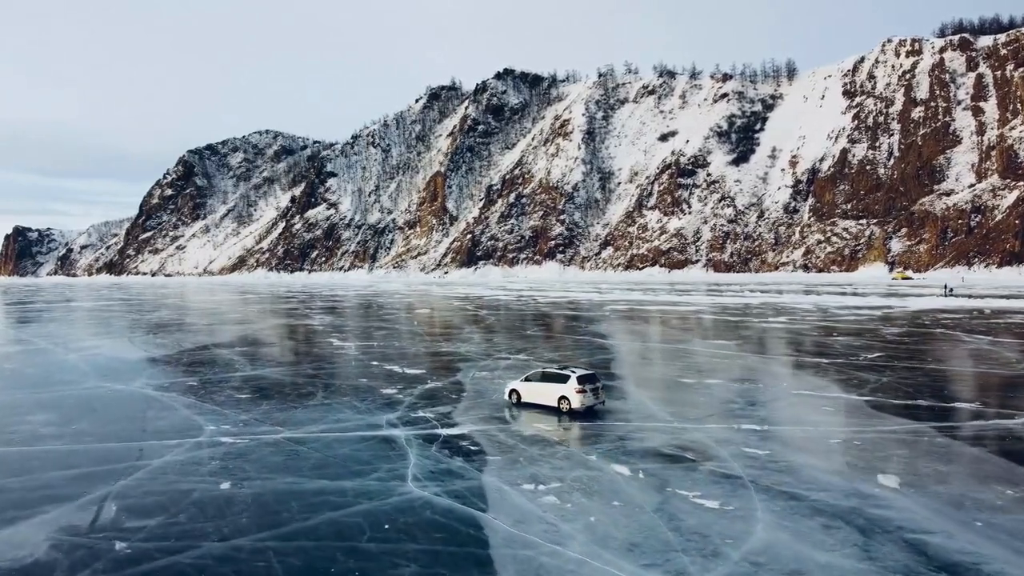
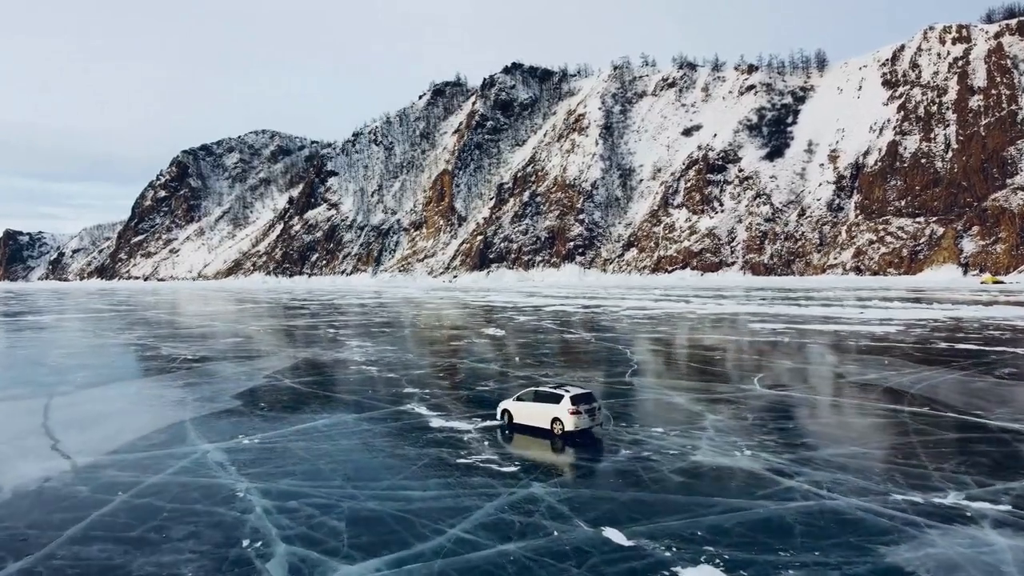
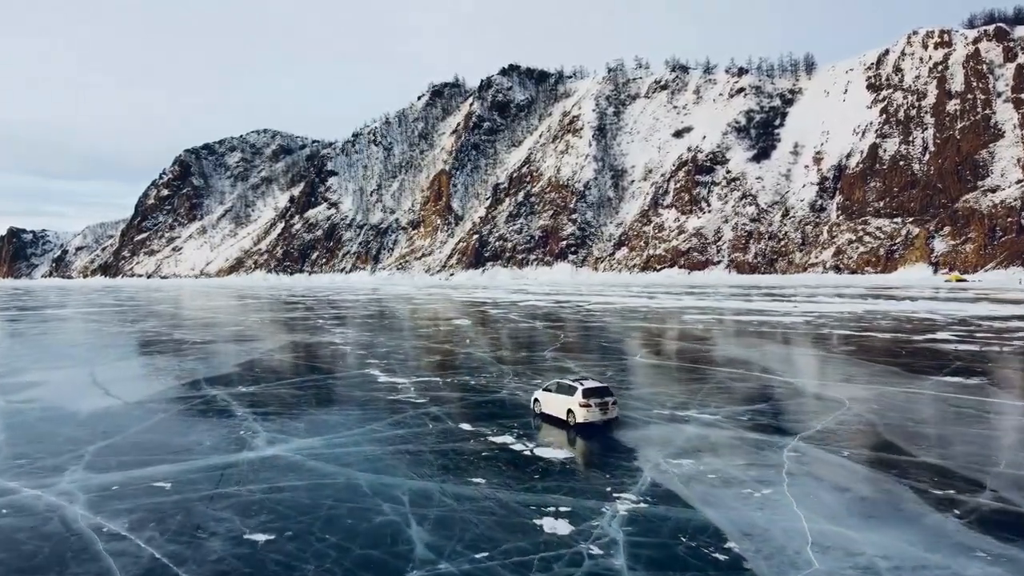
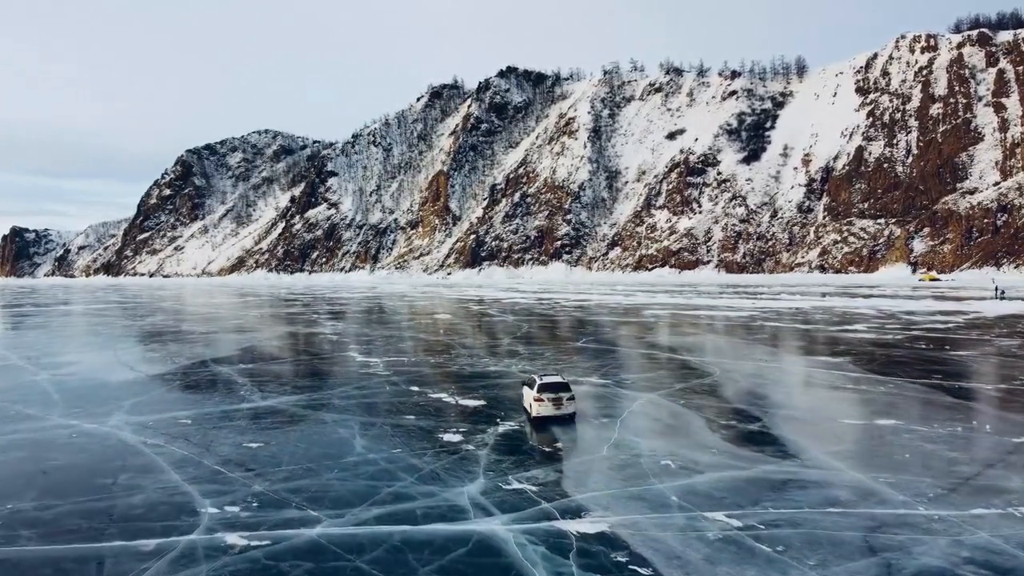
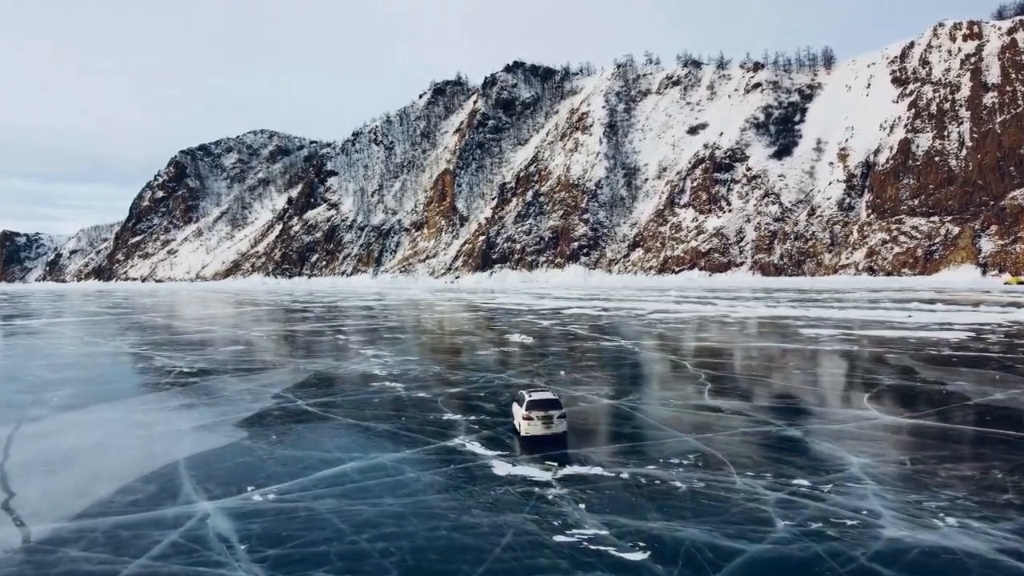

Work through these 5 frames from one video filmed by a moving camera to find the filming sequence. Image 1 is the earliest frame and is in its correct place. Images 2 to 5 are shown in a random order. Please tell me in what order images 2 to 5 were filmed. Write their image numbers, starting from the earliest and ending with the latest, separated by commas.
4, 3, 2, 5
